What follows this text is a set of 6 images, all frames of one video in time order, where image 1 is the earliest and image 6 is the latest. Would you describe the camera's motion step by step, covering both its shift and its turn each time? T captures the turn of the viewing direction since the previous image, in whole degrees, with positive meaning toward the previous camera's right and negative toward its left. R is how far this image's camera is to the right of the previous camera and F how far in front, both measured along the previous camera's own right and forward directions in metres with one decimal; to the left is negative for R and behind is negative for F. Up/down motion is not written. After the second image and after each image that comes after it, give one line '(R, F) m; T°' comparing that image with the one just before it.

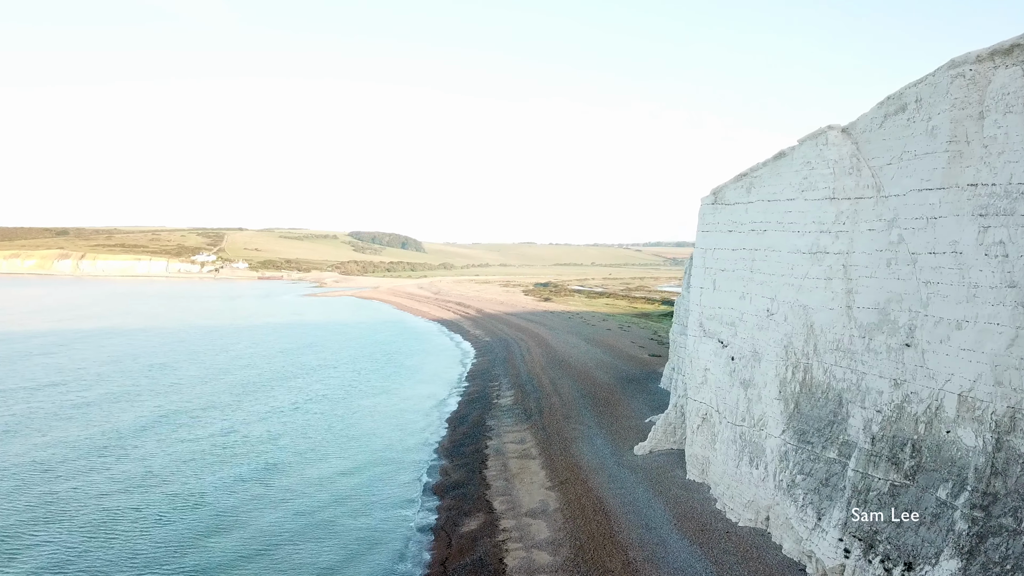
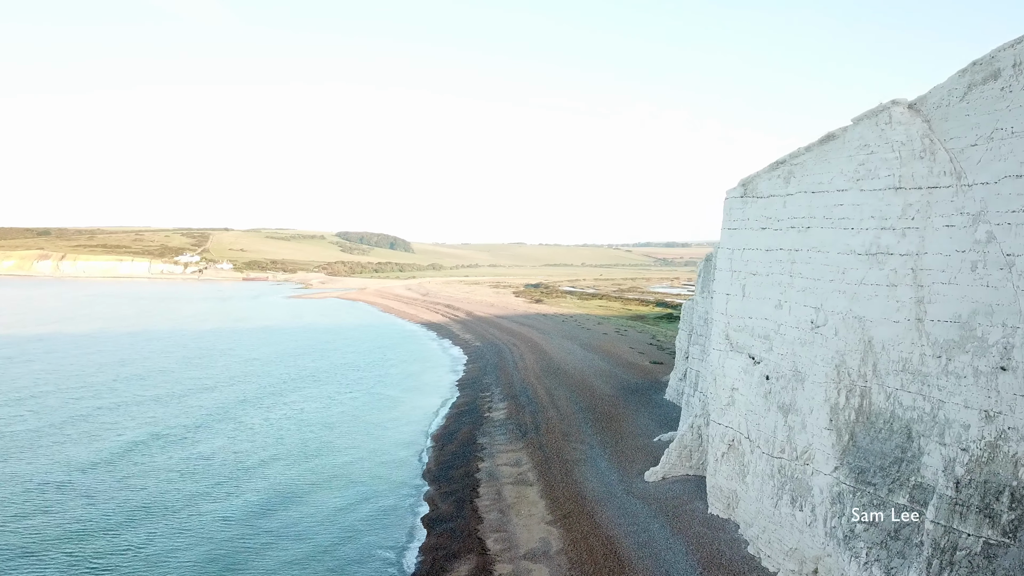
(-0.2, +2.3) m; +1°
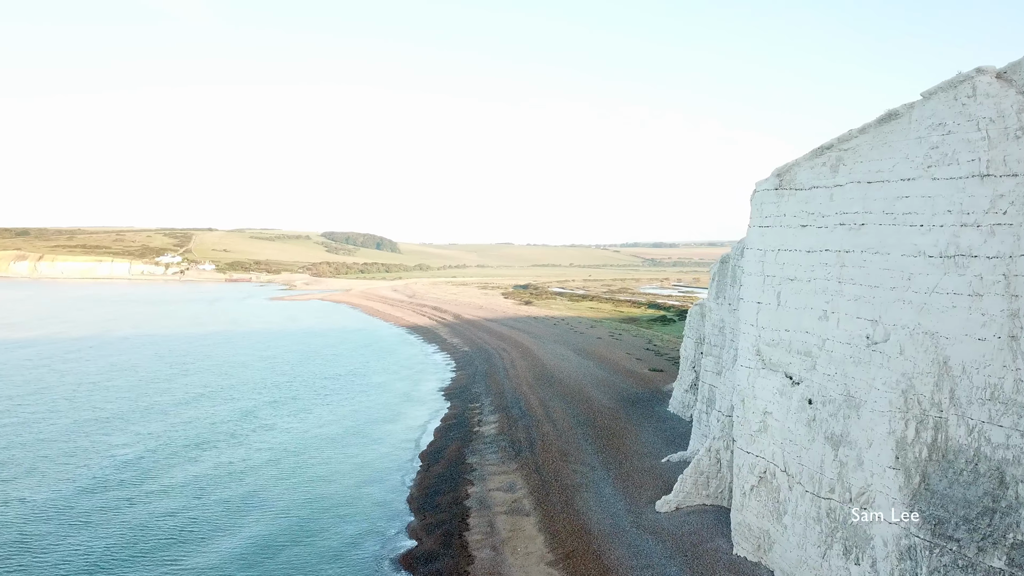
(-0.2, +2.0) m; +1°
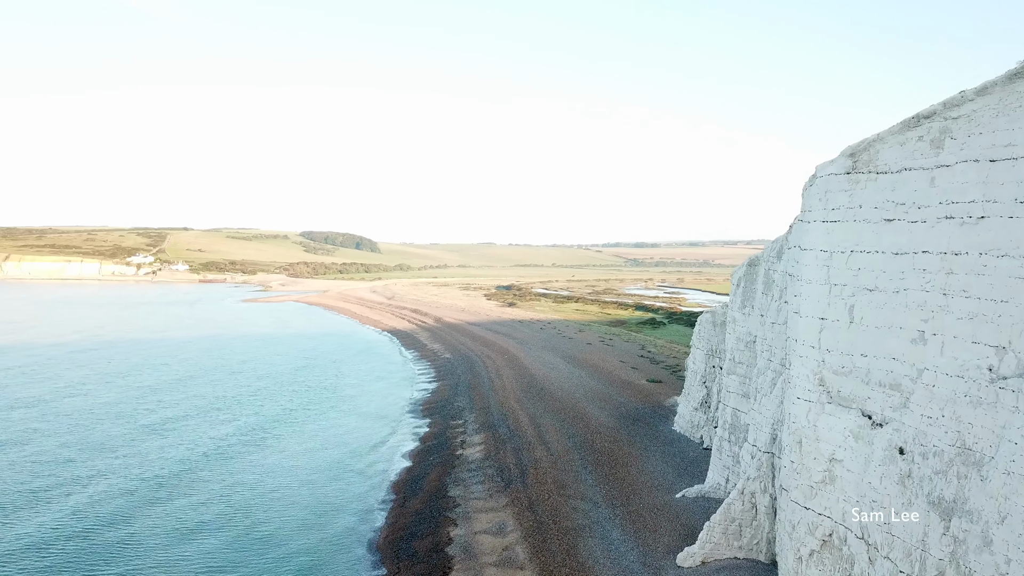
(-0.2, +2.8) m; +2°
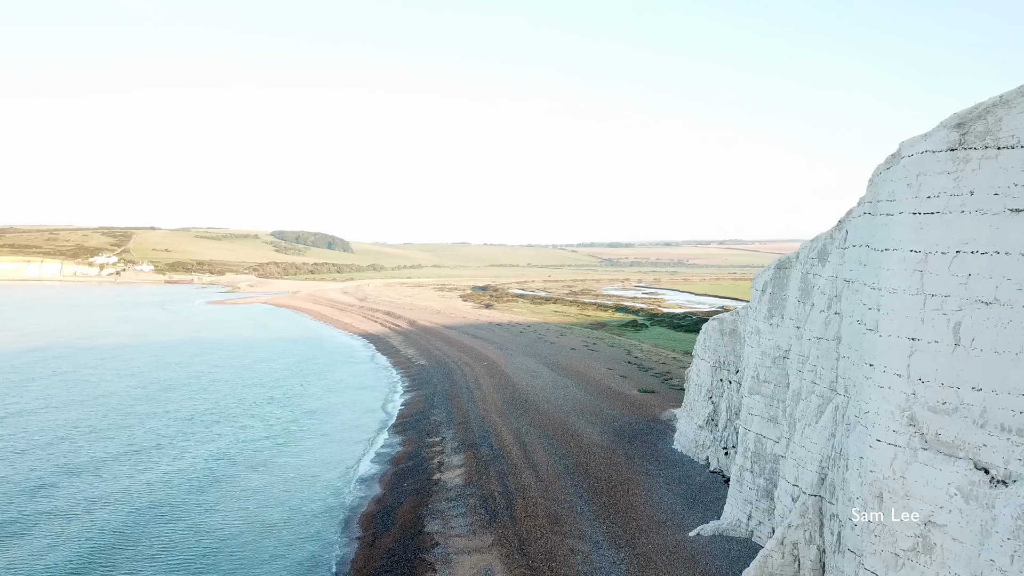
(-0.3, +2.3) m; +2°
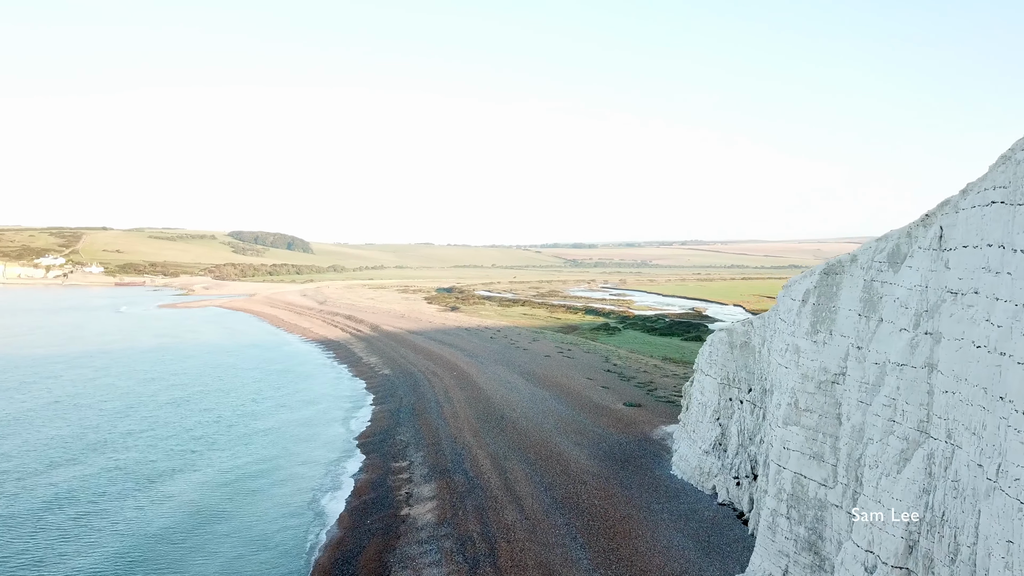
(-0.4, +2.5) m; +3°
